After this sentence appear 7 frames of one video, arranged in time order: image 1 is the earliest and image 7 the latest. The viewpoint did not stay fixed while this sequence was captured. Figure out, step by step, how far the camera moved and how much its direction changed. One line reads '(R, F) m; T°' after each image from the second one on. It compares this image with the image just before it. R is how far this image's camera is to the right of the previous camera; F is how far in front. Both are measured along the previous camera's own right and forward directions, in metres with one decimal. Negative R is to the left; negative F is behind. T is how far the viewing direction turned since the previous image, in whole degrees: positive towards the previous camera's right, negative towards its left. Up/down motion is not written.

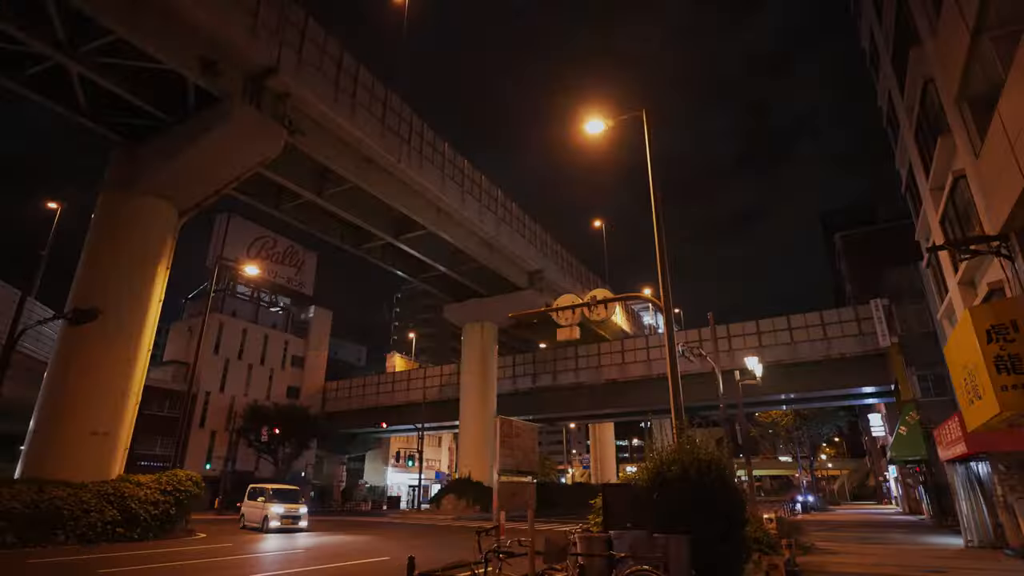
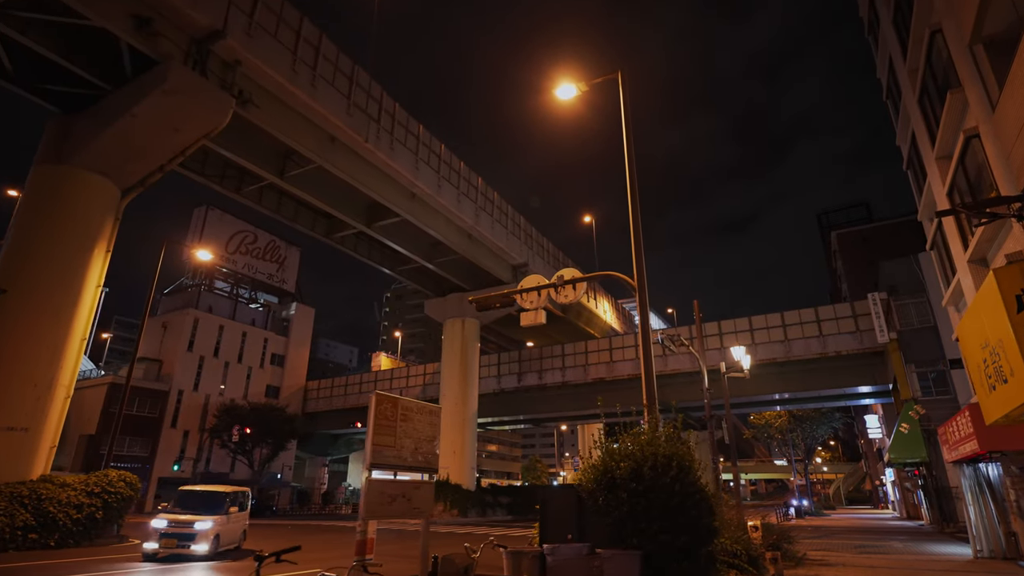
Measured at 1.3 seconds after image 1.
(+0.9, +1.5) m; 0°
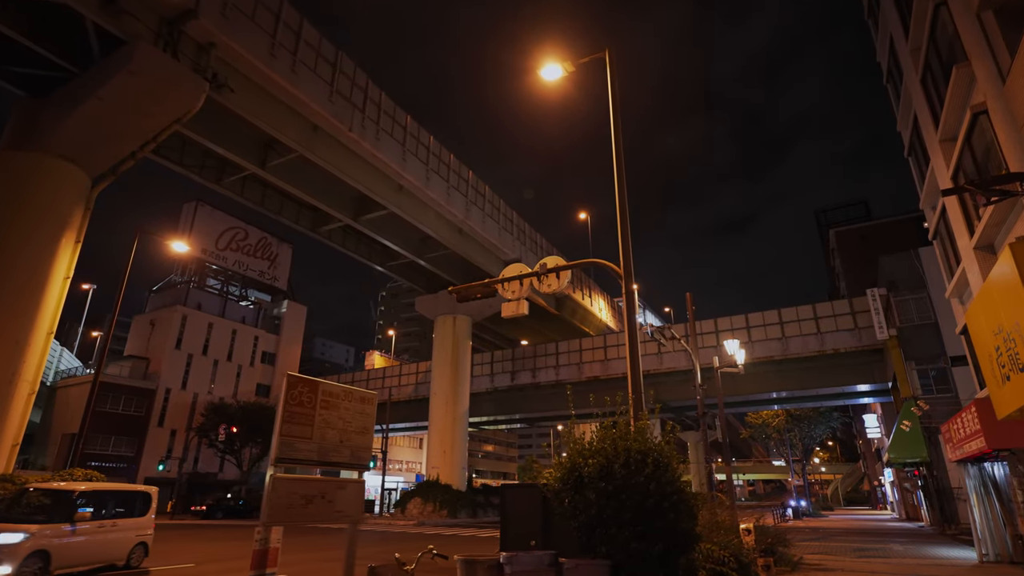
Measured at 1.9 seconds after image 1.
(+0.4, +0.7) m; 0°
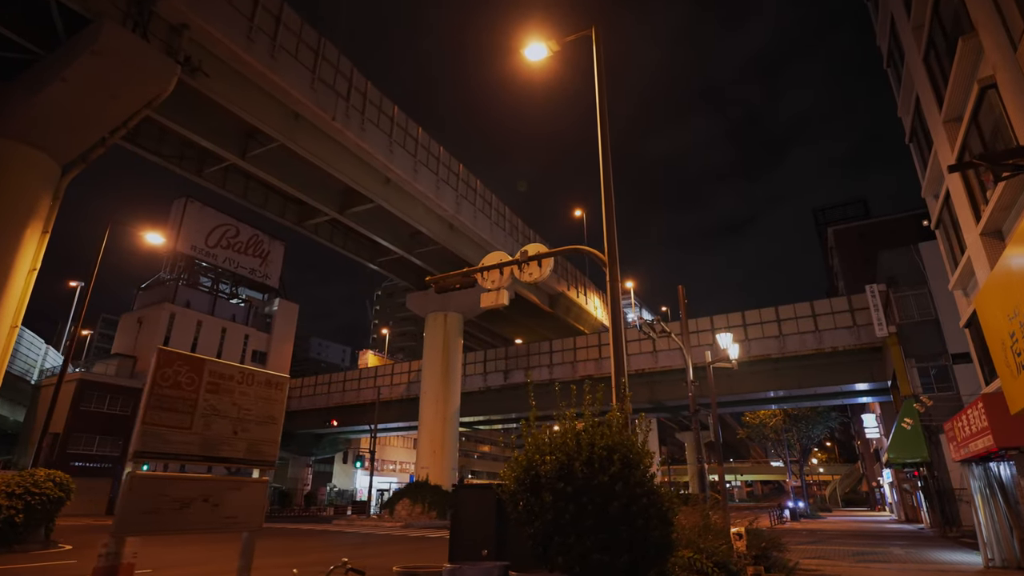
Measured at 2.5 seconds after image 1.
(+0.4, +0.6) m; 0°
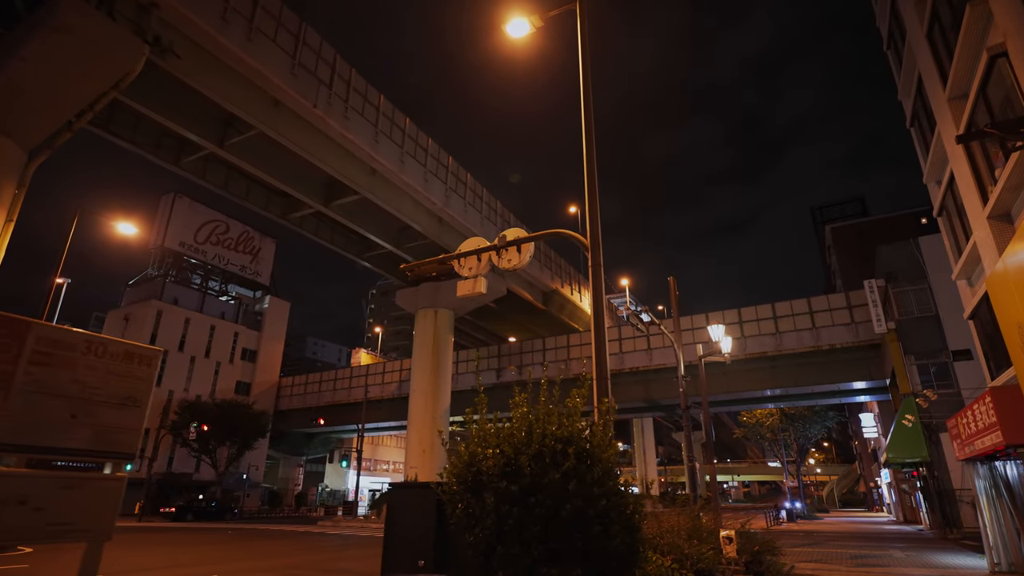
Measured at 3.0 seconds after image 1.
(+0.4, +0.7) m; 0°
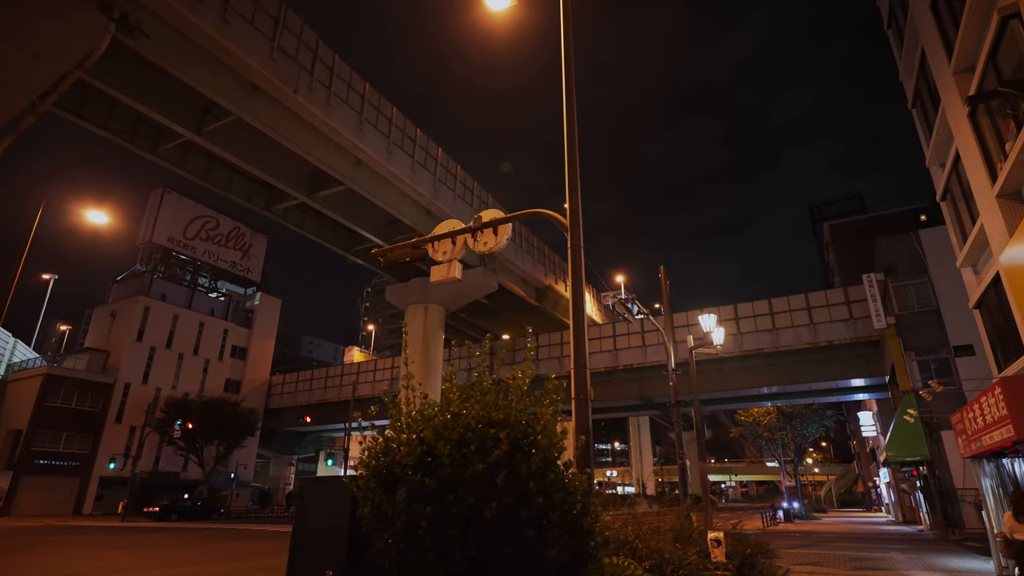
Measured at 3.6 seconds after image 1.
(+0.4, +0.7) m; 0°
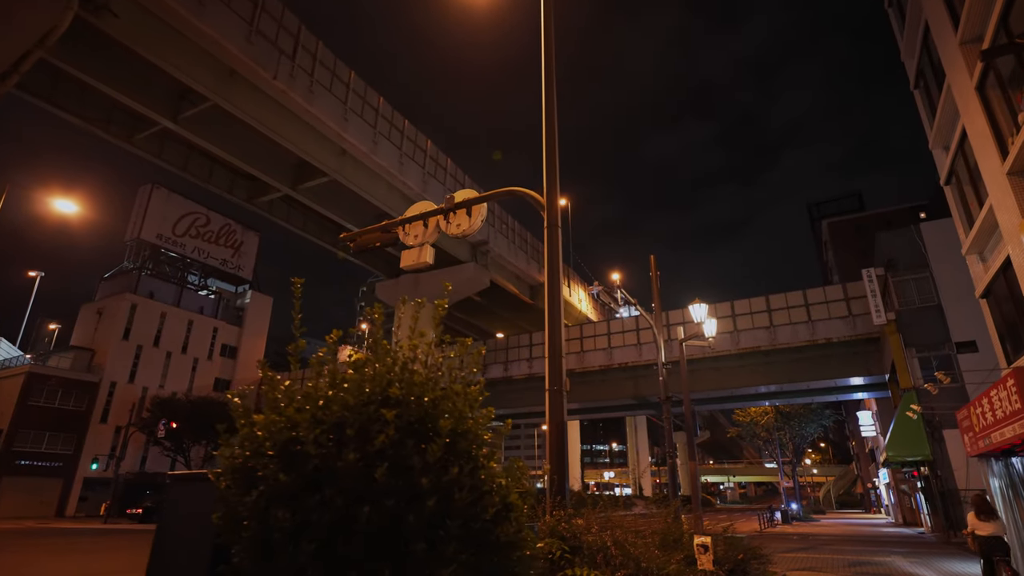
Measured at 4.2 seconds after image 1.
(+0.4, +0.7) m; 0°
